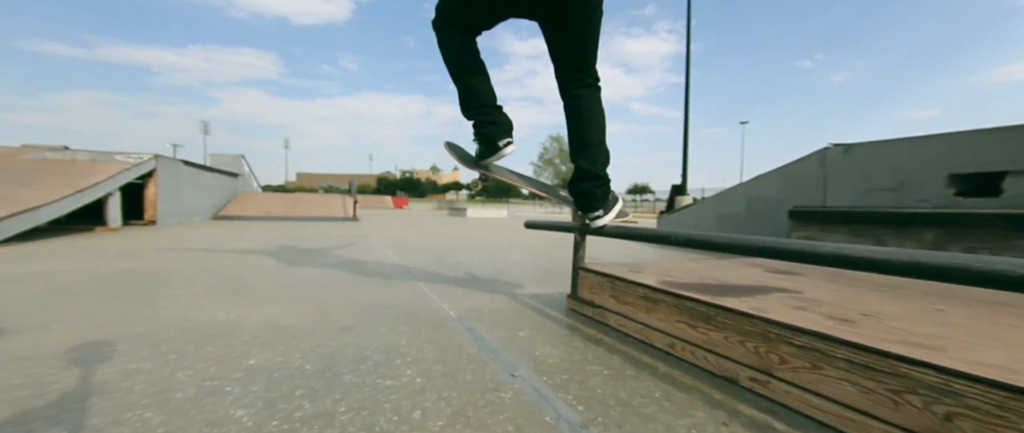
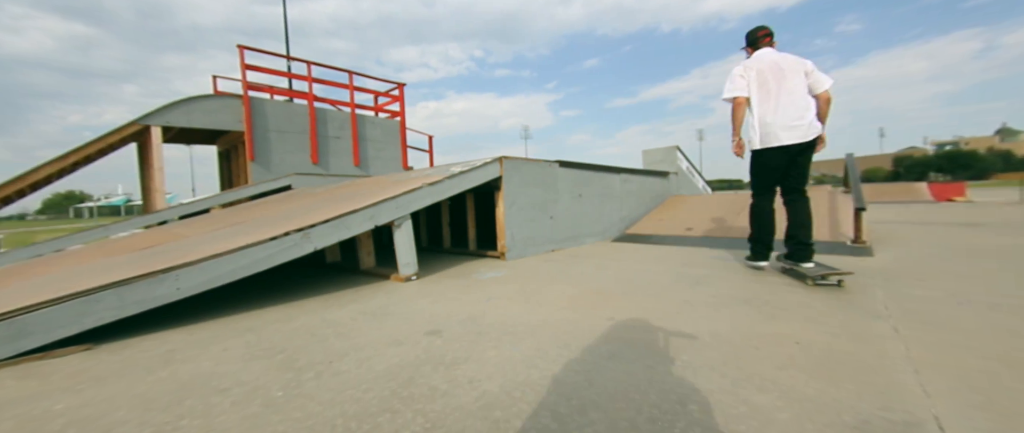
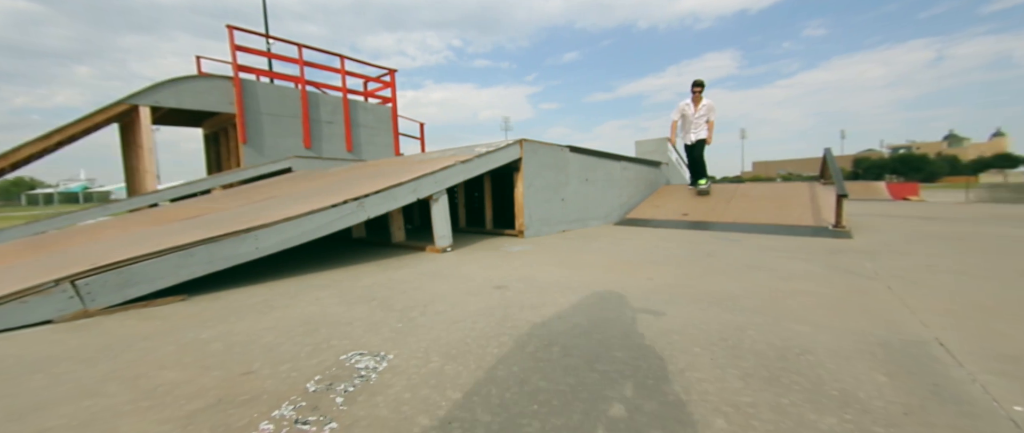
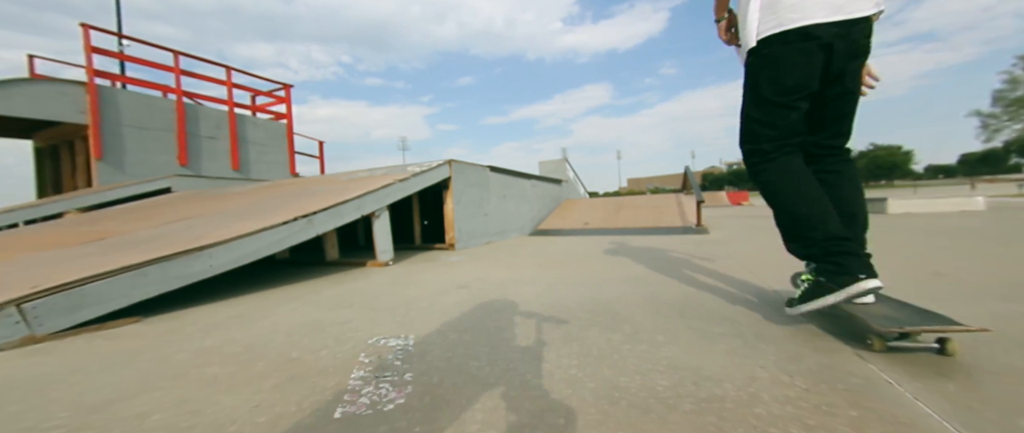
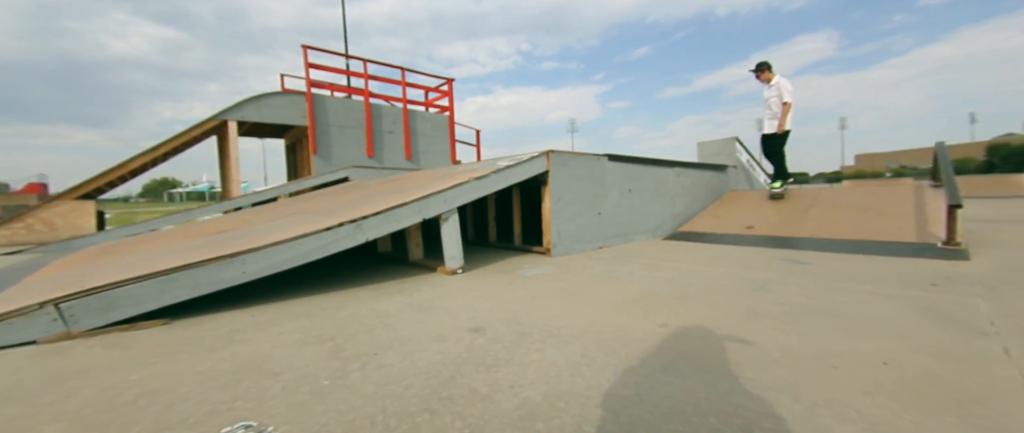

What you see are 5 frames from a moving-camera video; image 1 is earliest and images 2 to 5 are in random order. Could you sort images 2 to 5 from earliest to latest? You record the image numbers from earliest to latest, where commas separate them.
4, 2, 5, 3
